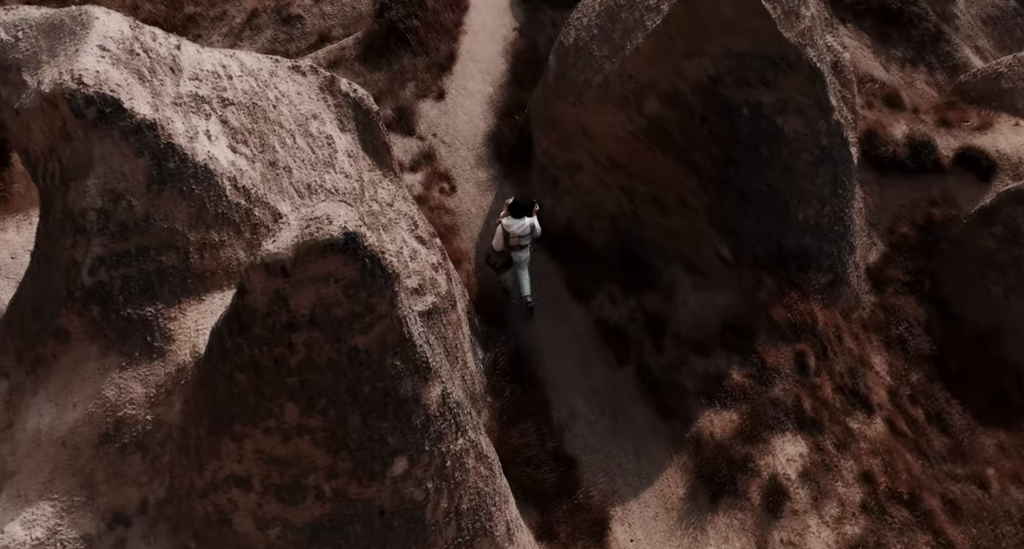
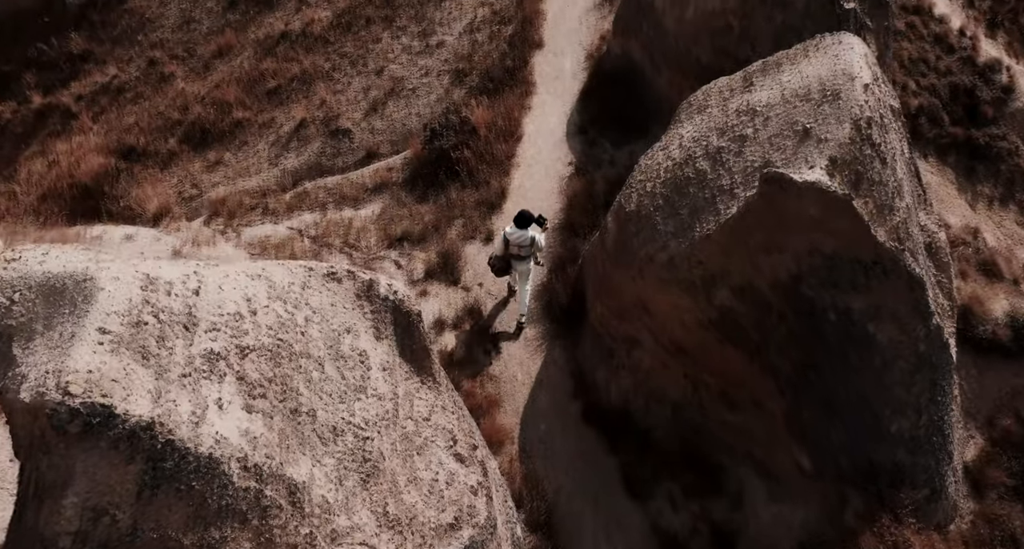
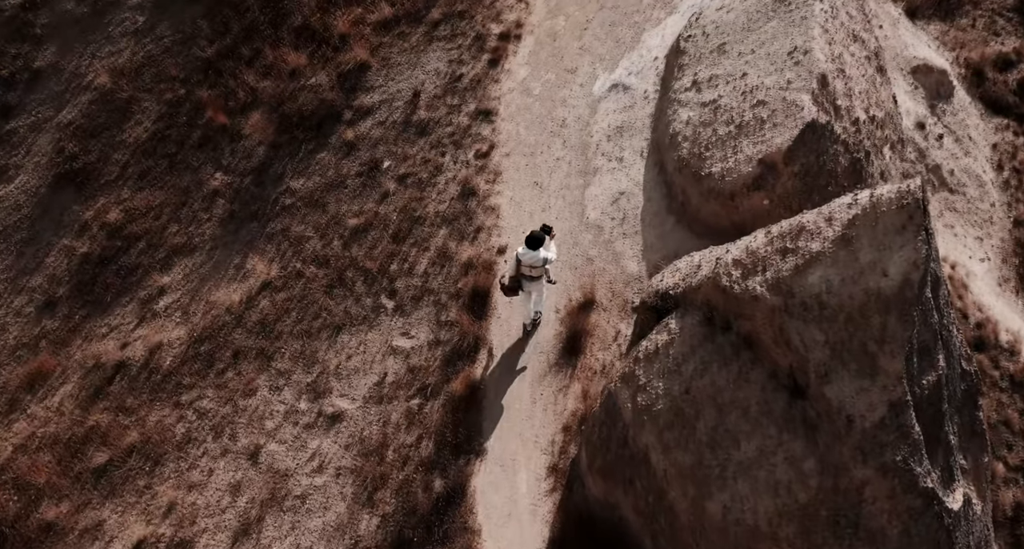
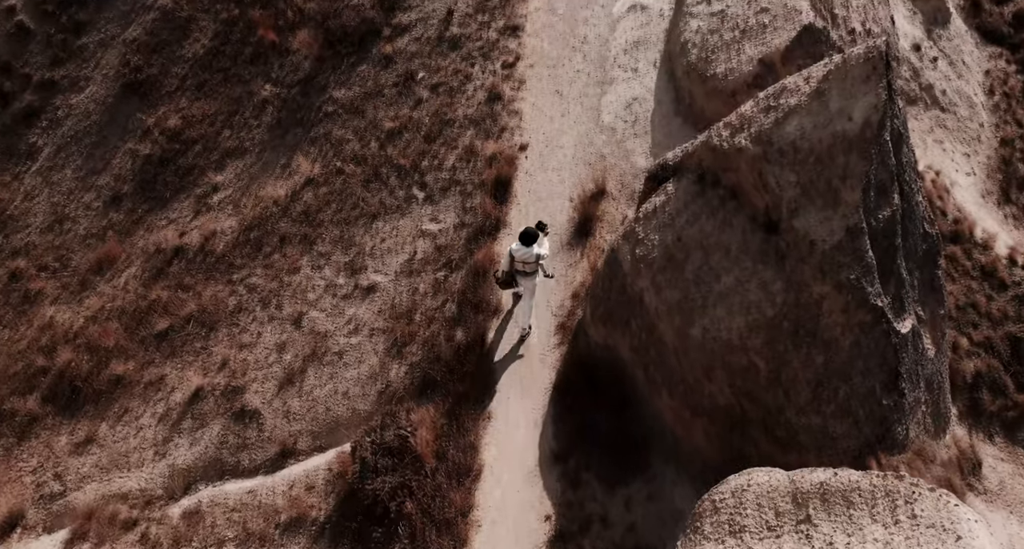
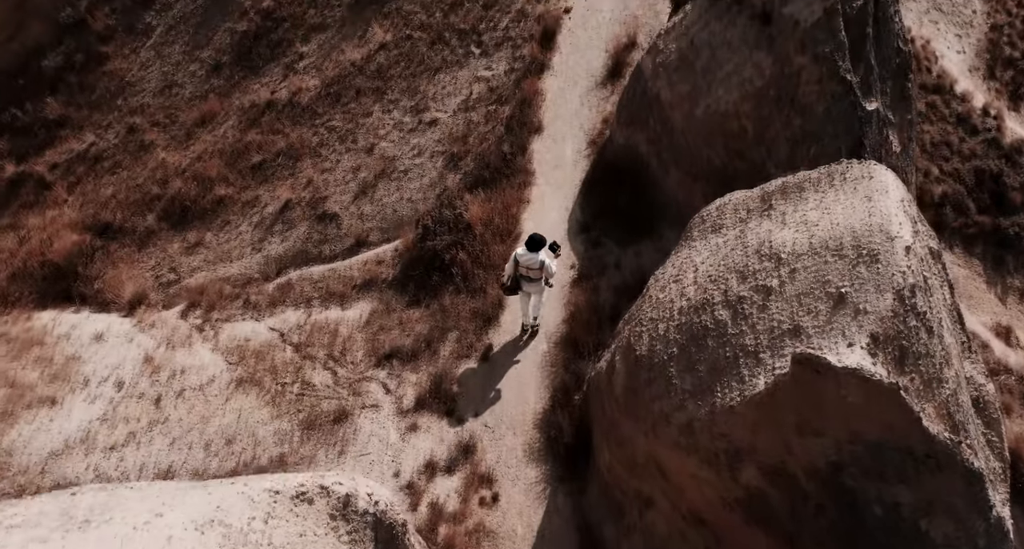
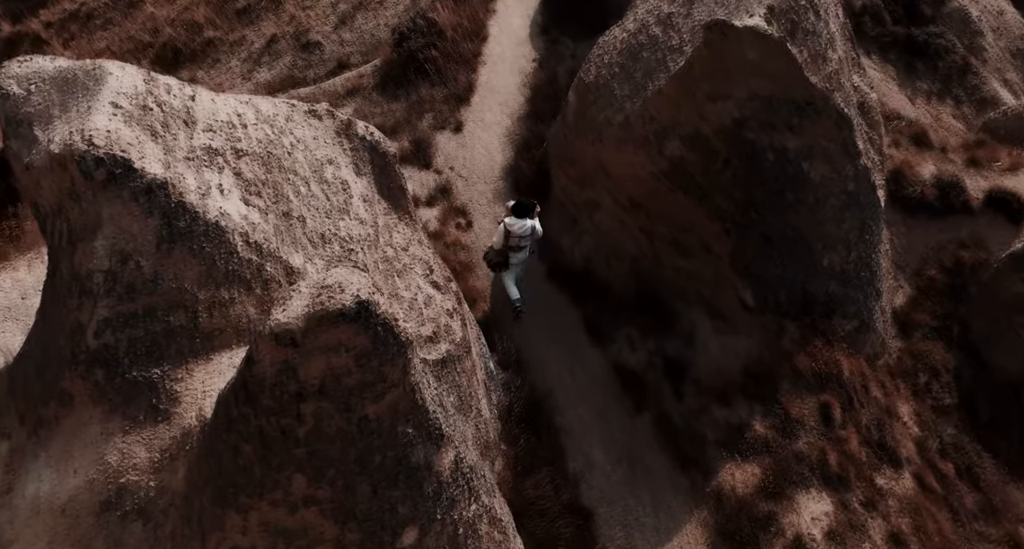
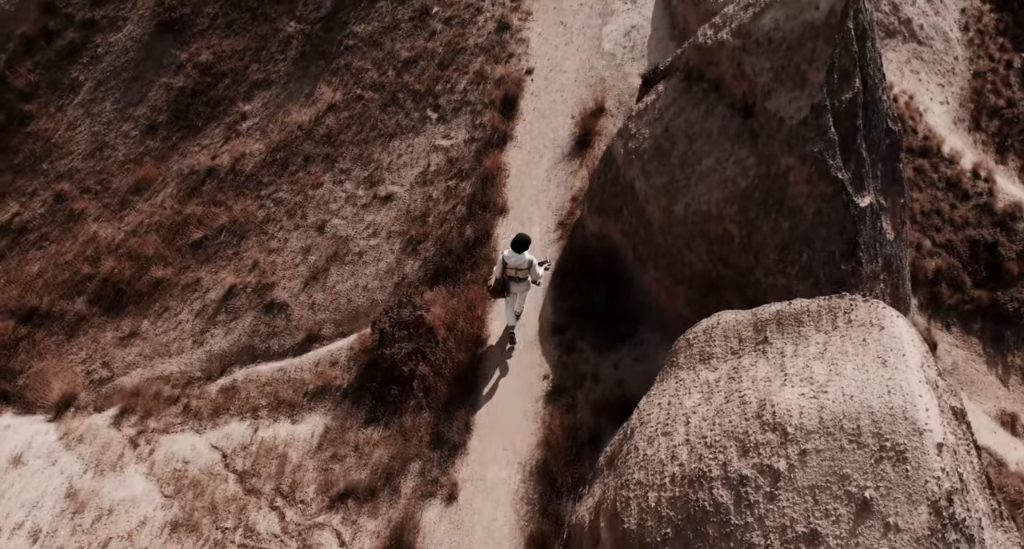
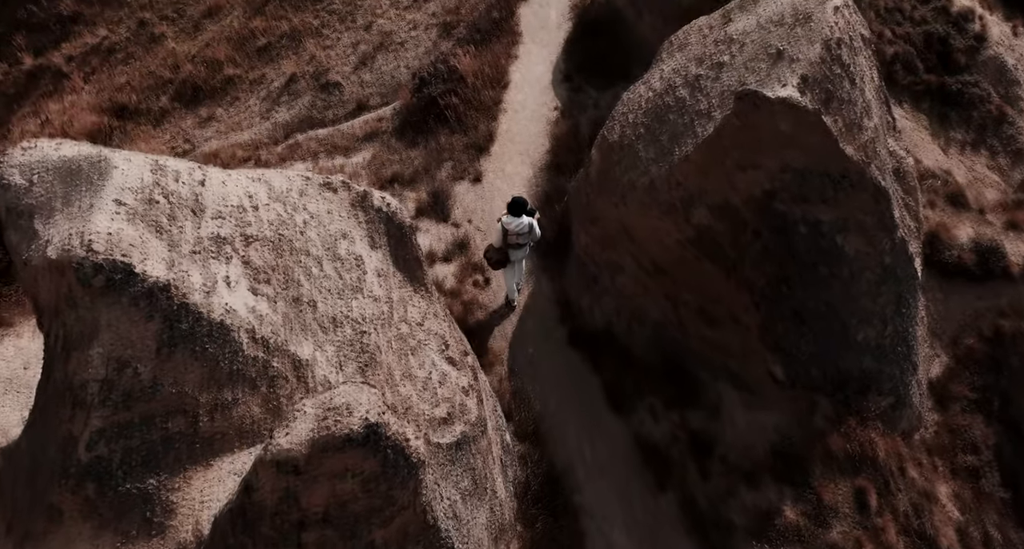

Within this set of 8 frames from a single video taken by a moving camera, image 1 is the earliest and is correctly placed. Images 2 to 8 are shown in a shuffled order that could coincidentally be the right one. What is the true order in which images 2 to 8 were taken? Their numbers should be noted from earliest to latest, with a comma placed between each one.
6, 8, 2, 5, 7, 4, 3
